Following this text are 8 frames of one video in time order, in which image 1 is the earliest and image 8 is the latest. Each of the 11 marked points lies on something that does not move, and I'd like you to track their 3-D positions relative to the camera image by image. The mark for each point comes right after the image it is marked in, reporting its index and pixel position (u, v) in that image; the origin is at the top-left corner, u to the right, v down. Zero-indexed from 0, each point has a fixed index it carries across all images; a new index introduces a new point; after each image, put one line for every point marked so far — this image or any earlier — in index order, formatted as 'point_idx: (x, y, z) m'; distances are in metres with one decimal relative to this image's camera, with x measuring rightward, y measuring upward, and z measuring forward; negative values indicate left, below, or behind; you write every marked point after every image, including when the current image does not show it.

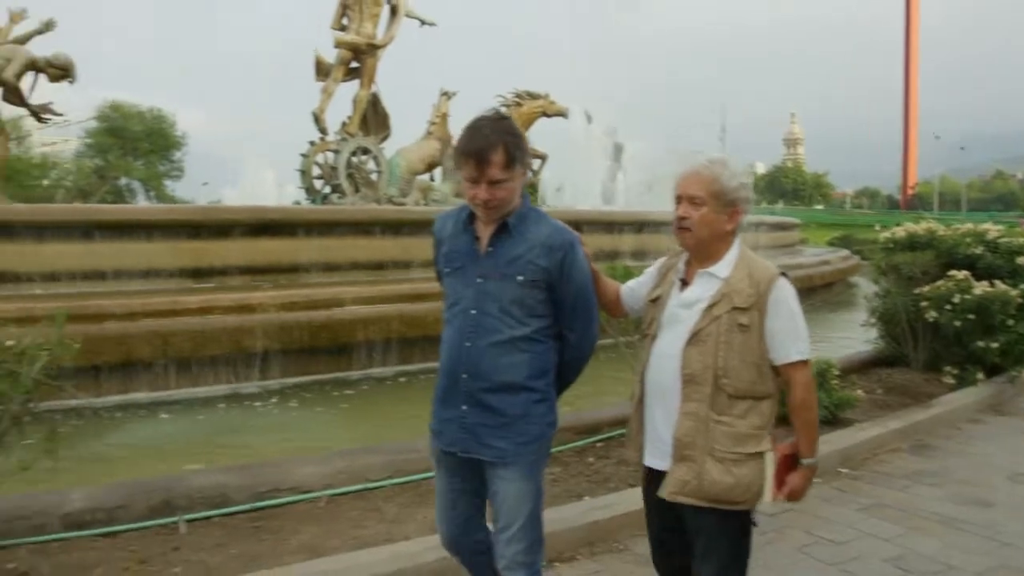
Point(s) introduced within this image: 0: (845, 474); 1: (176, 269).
0: (+2.0, -1.1, +5.0) m
1: (-3.5, +0.2, +8.7) m
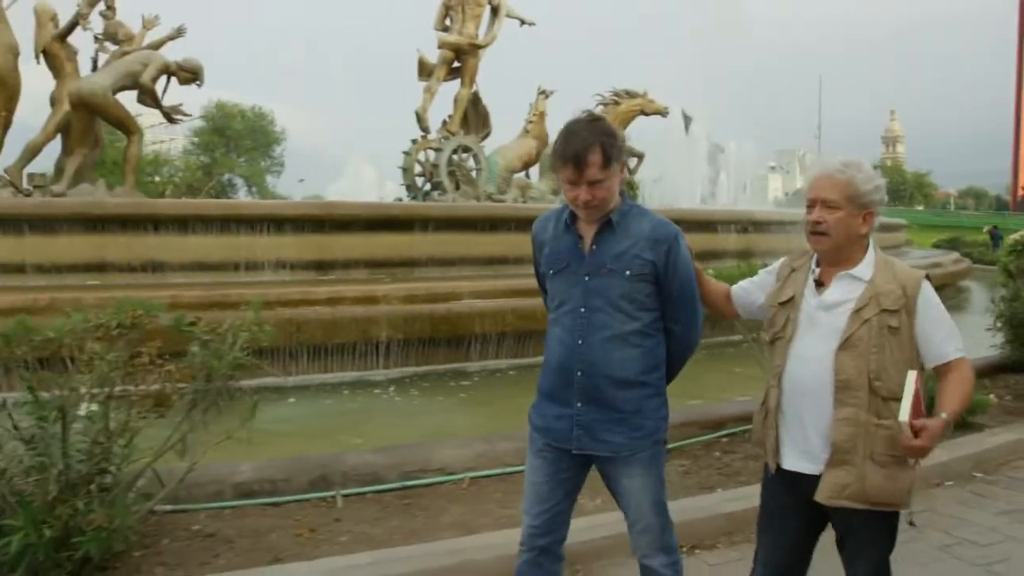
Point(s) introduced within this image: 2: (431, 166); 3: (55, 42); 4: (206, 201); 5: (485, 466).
0: (+2.8, -1.1, +5.0) m
1: (-2.3, +0.3, +9.1) m
2: (-1.8, +2.6, +17.4) m
3: (-7.4, +4.0, +13.2) m
4: (-3.2, +0.9, +8.8) m
5: (-0.2, -1.0, +4.8) m
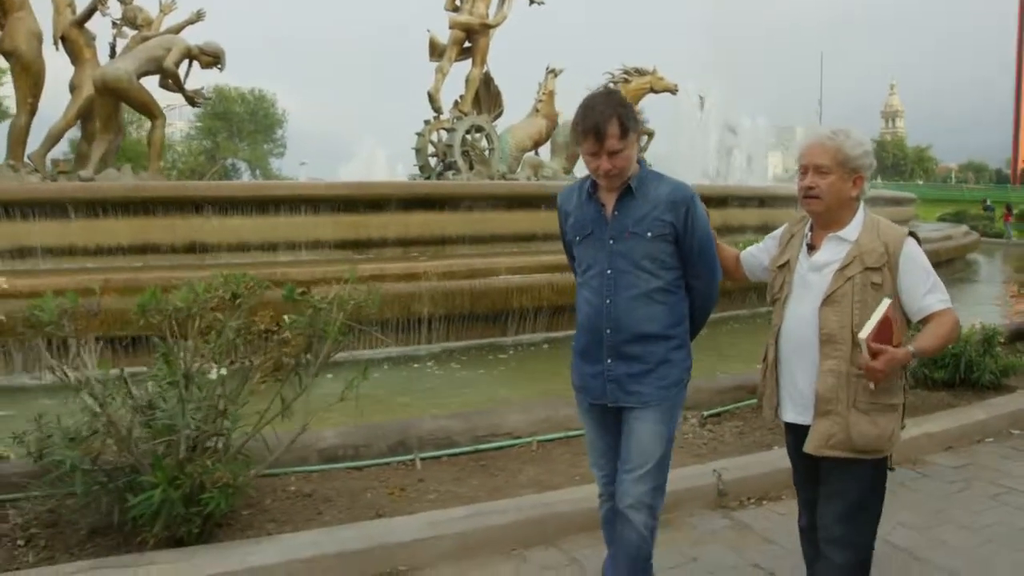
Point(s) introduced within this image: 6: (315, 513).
0: (+3.2, -0.9, +5.2) m
1: (-2.0, +0.5, +9.4) m
2: (-1.5, +3.0, +17.5) m
3: (-7.1, +4.2, +13.4) m
4: (-2.9, +1.1, +9.0) m
5: (+0.2, -0.9, +5.0) m
6: (-0.9, -1.0, +3.8) m
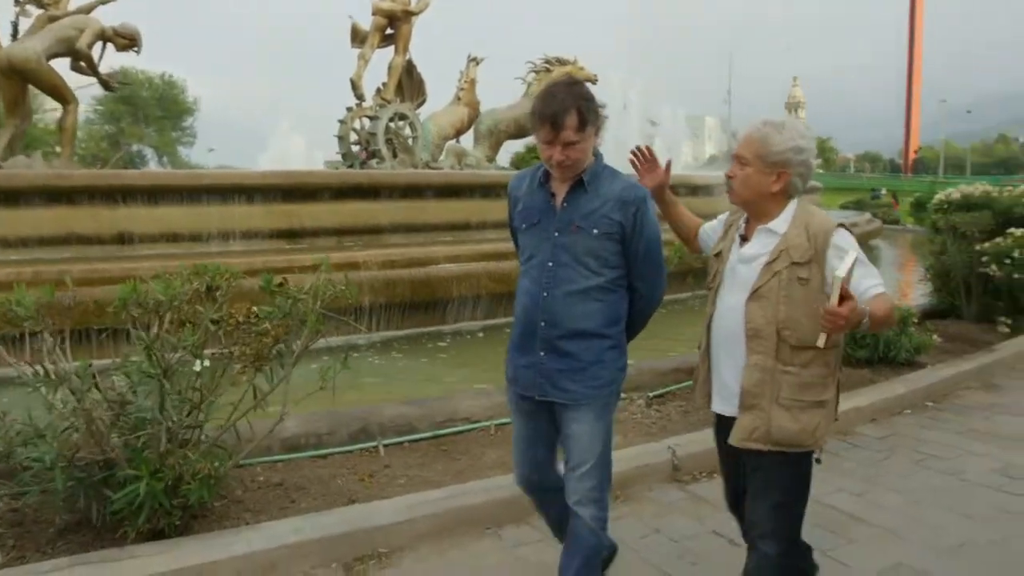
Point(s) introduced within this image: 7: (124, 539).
0: (+2.9, -0.8, +5.7) m
1: (-2.7, +0.6, +9.3) m
2: (-3.1, +3.2, +17.4) m
3: (-8.2, +4.3, +12.7) m
4: (-3.6, +1.2, +8.8) m
5: (0.0, -0.8, +5.2) m
6: (-1.0, -1.0, +3.9) m
7: (-1.6, -1.0, +3.4) m
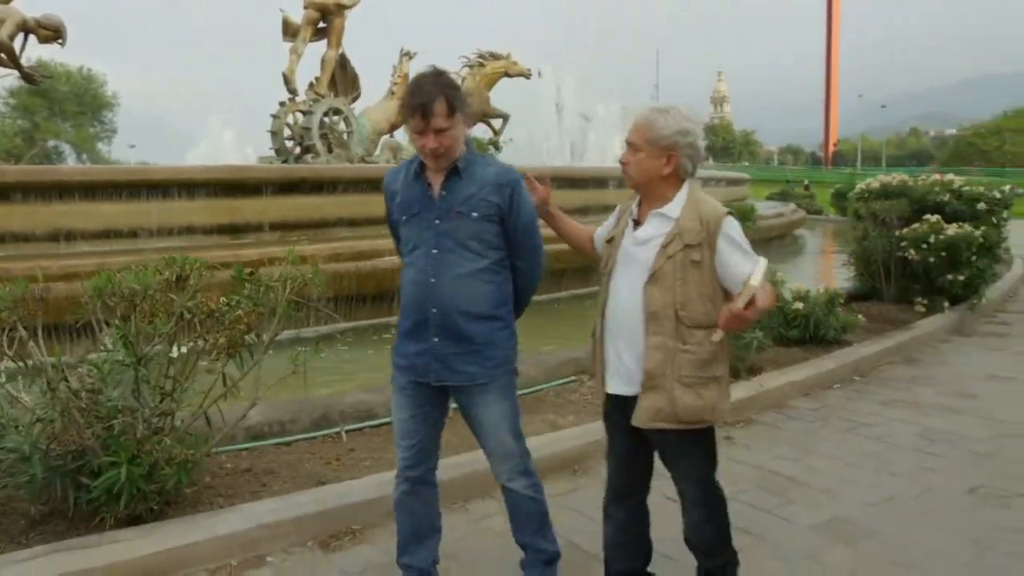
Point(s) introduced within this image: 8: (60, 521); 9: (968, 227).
0: (+2.6, -0.7, +6.1) m
1: (-3.3, +0.7, +9.2) m
2: (-4.4, +3.3, +17.2) m
3: (-9.2, +4.3, +12.1) m
4: (-4.2, +1.3, +8.6) m
5: (-0.3, -0.7, +5.4) m
6: (-1.2, -1.0, +4.0) m
7: (-1.7, -1.0, +3.5) m
8: (-1.9, -1.0, +3.5) m
9: (+4.4, +0.6, +7.9) m
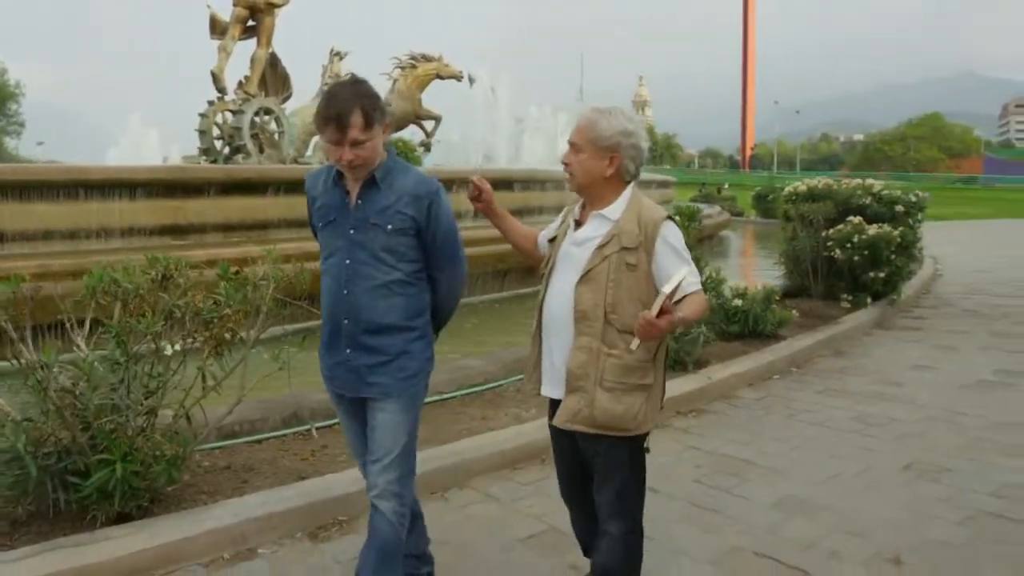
0: (+2.2, -0.7, +6.5) m
1: (-3.9, +0.7, +9.0) m
2: (-5.7, +3.3, +17.0) m
3: (-10.0, +4.2, +11.4) m
4: (-4.7, +1.2, +8.4) m
5: (-0.6, -0.7, +5.5) m
6: (-1.3, -1.0, +4.1) m
7: (-1.8, -1.0, +3.5) m
8: (-2.0, -1.0, +3.5) m
9: (+3.9, +0.6, +8.5) m
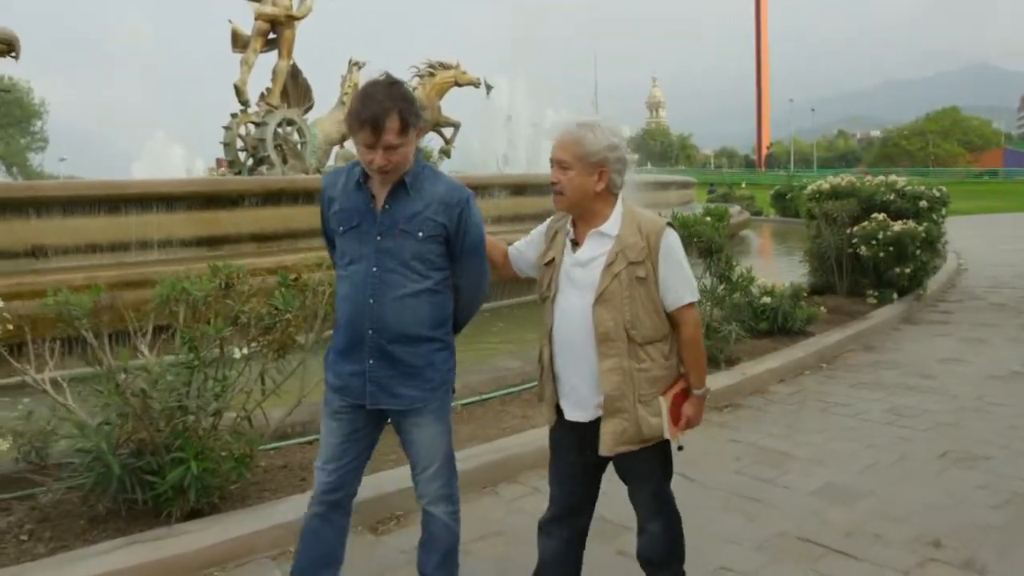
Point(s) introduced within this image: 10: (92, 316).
0: (+2.5, -0.6, +6.7) m
1: (-3.6, +0.6, +9.3) m
2: (-5.3, +3.1, +17.3) m
3: (-9.7, +4.0, +11.8) m
4: (-4.4, +1.1, +8.7) m
5: (-0.3, -0.7, +5.7) m
6: (-1.1, -1.0, +4.2) m
7: (-1.5, -1.0, +3.7) m
8: (-1.8, -1.0, +3.7) m
9: (+4.2, +0.7, +8.6) m
10: (-1.8, -0.1, +3.5) m
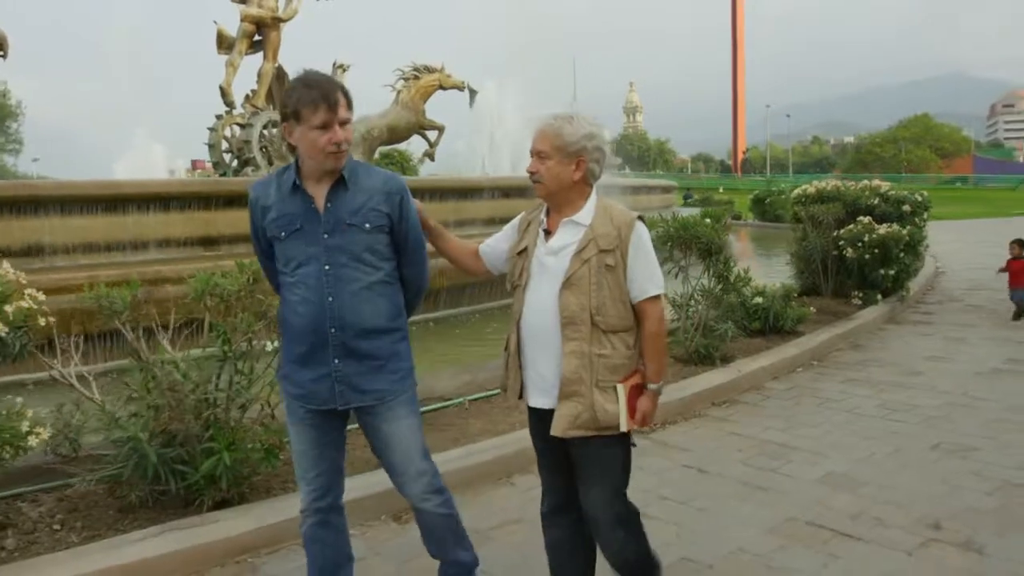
0: (+2.5, -0.6, +6.9) m
1: (-3.7, +0.6, +9.3) m
2: (-5.6, +3.1, +17.3) m
3: (-9.9, +4.0, +11.7) m
4: (-4.5, +1.1, +8.7) m
5: (-0.3, -0.7, +5.8) m
6: (-1.0, -1.0, +4.4) m
7: (-1.4, -1.0, +3.8) m
8: (-1.7, -1.0, +3.8) m
9: (+4.1, +0.7, +8.9) m
10: (-1.7, -0.1, +3.6) m
